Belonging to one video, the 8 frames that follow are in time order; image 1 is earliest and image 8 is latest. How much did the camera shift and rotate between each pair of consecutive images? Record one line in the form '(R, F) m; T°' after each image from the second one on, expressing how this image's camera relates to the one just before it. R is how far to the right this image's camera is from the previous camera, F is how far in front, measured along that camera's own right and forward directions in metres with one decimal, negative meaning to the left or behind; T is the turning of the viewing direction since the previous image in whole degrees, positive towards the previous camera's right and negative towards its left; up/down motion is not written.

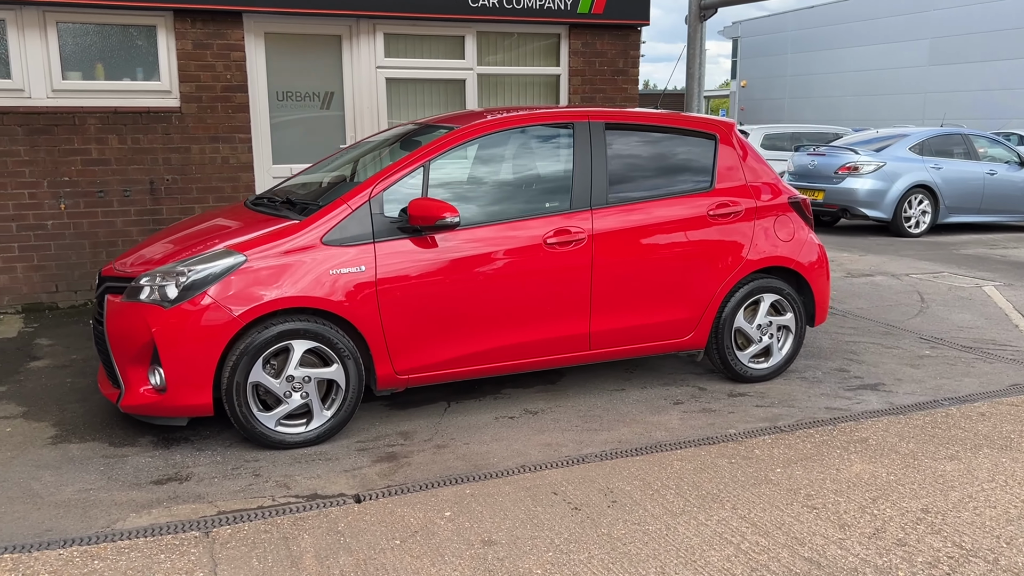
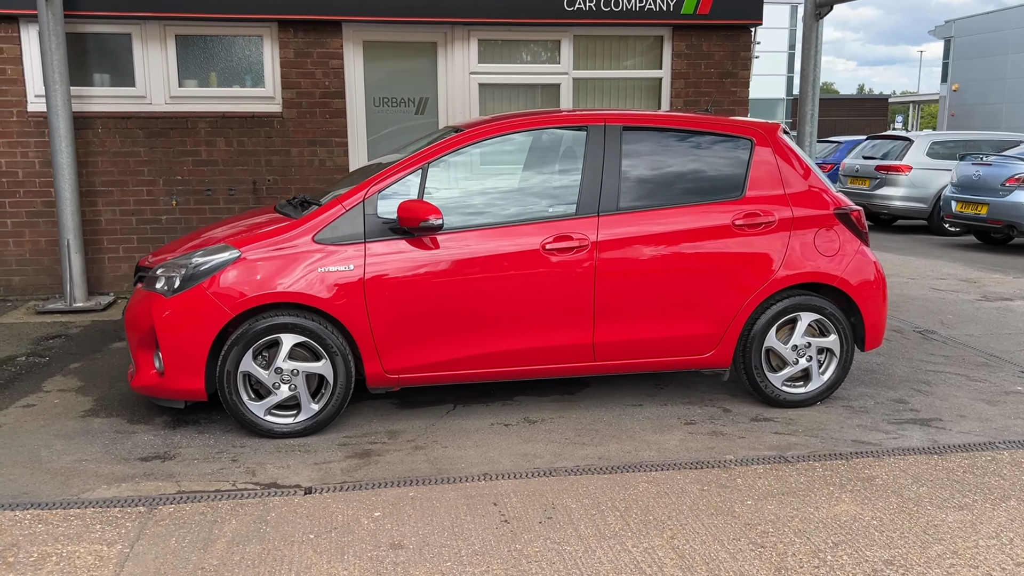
(+0.9, +0.2) m; -12°
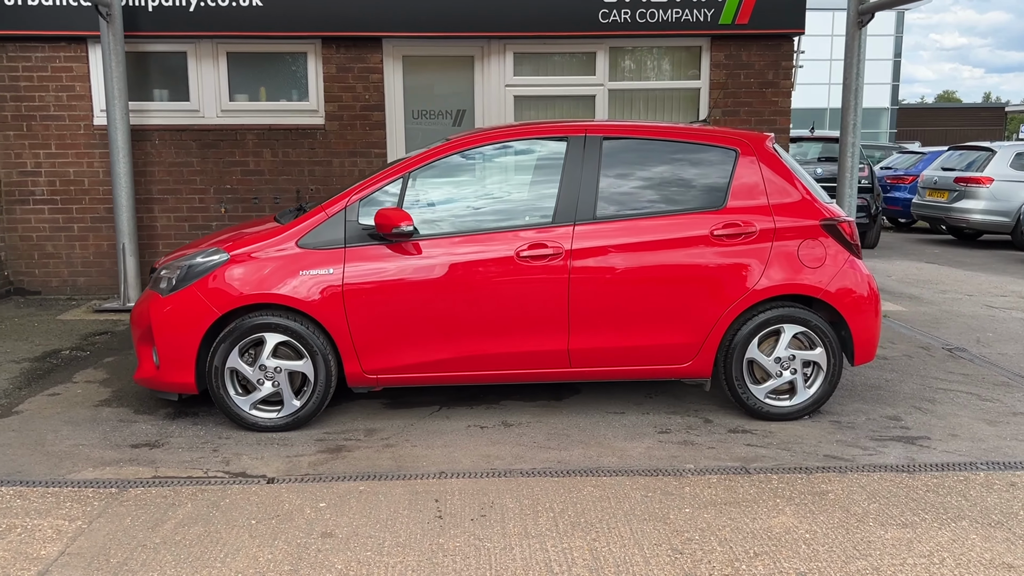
(+0.6, -0.1) m; -7°
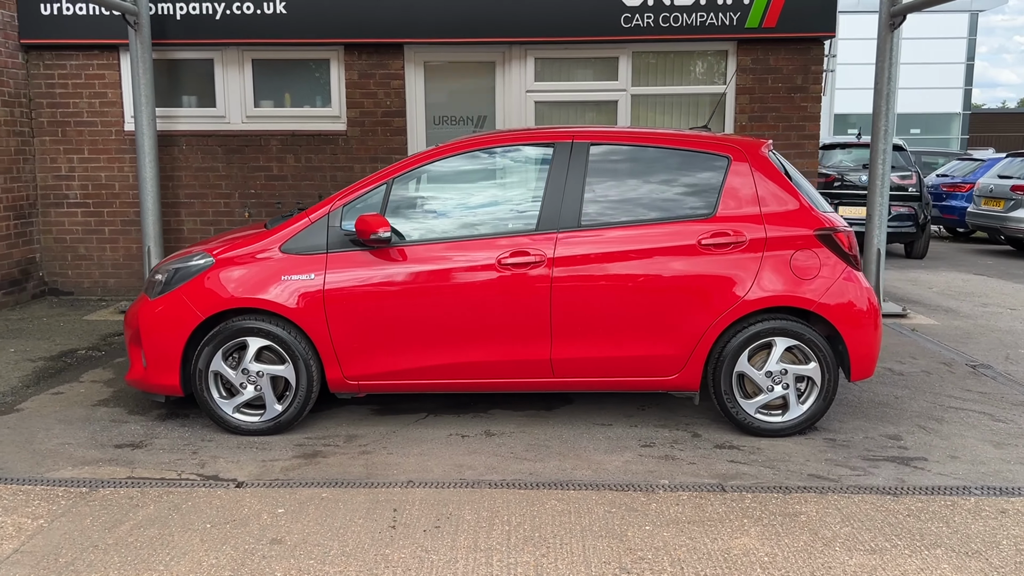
(+0.4, +0.1) m; -4°
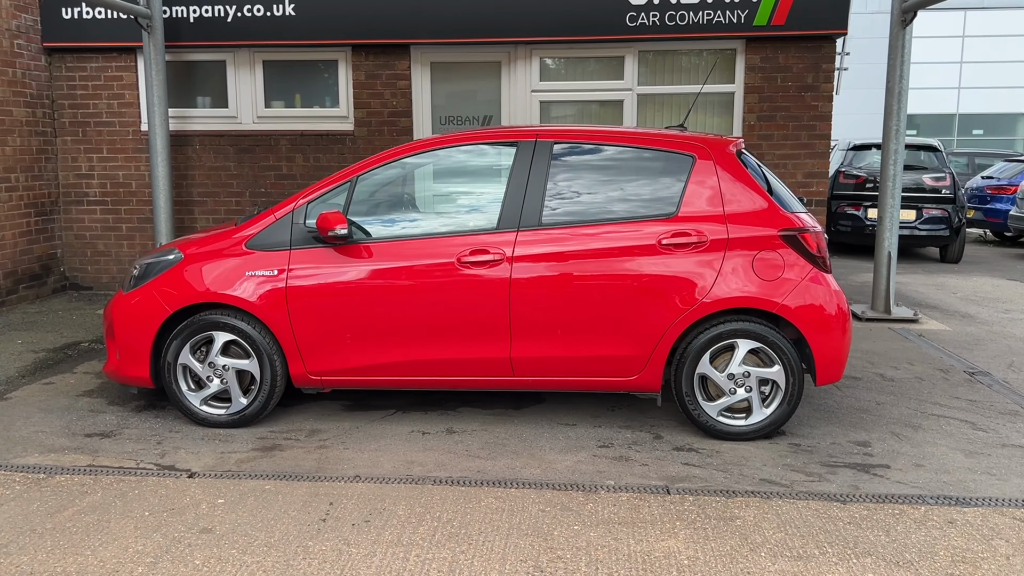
(+0.5, 0.0) m; -4°
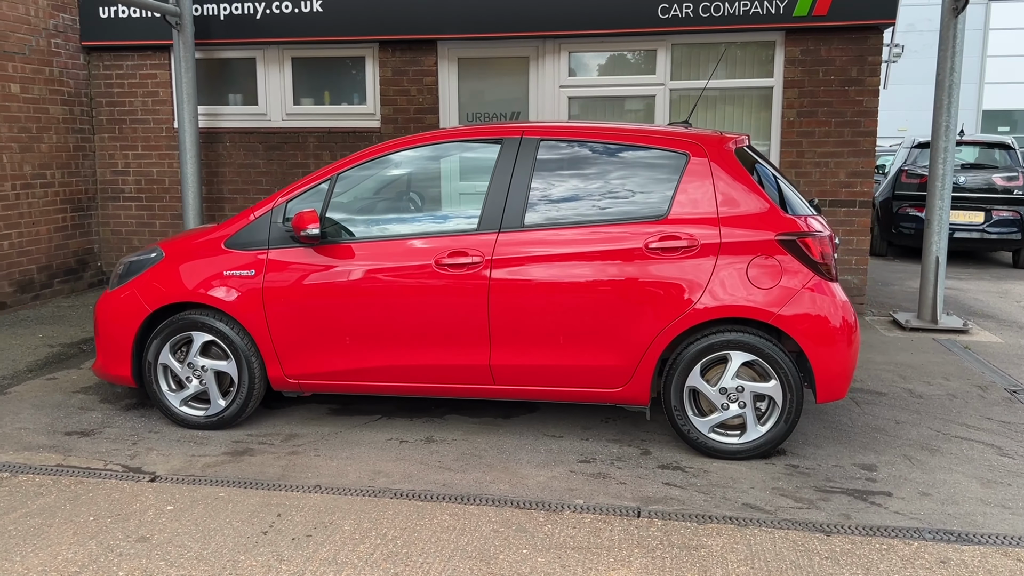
(+0.4, +0.2) m; -5°
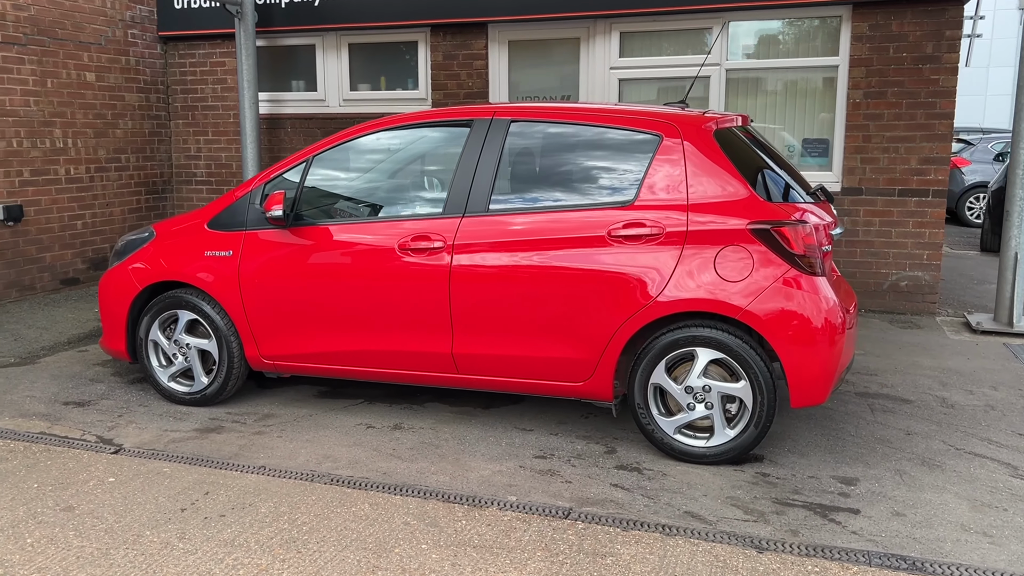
(+0.8, +0.2) m; -9°
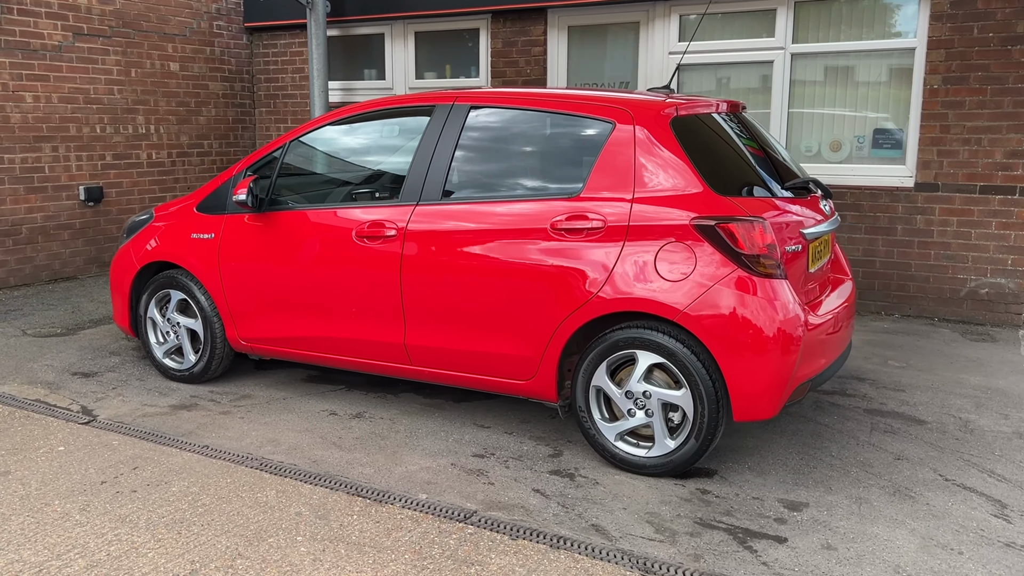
(+0.9, +0.2) m; -10°
